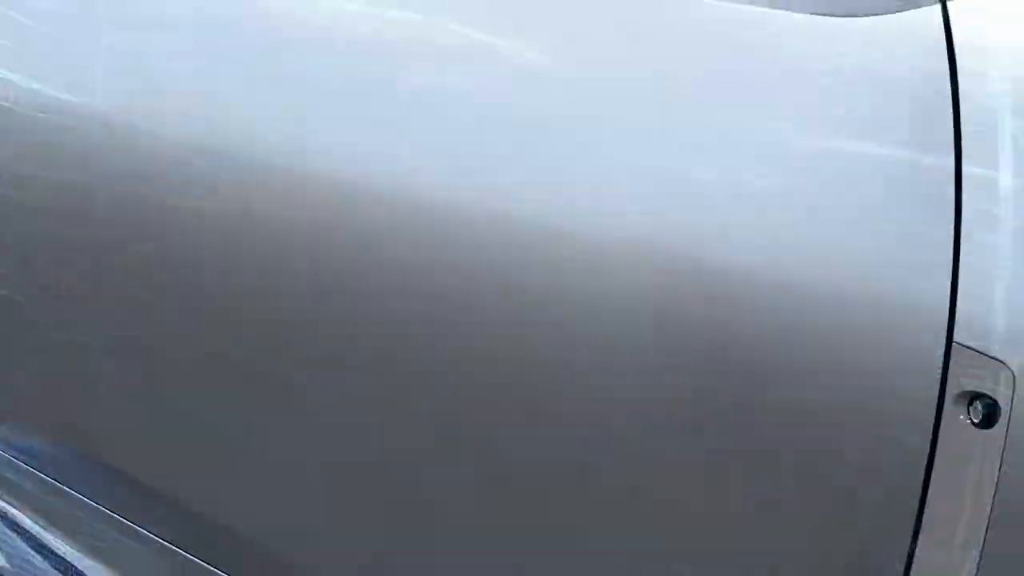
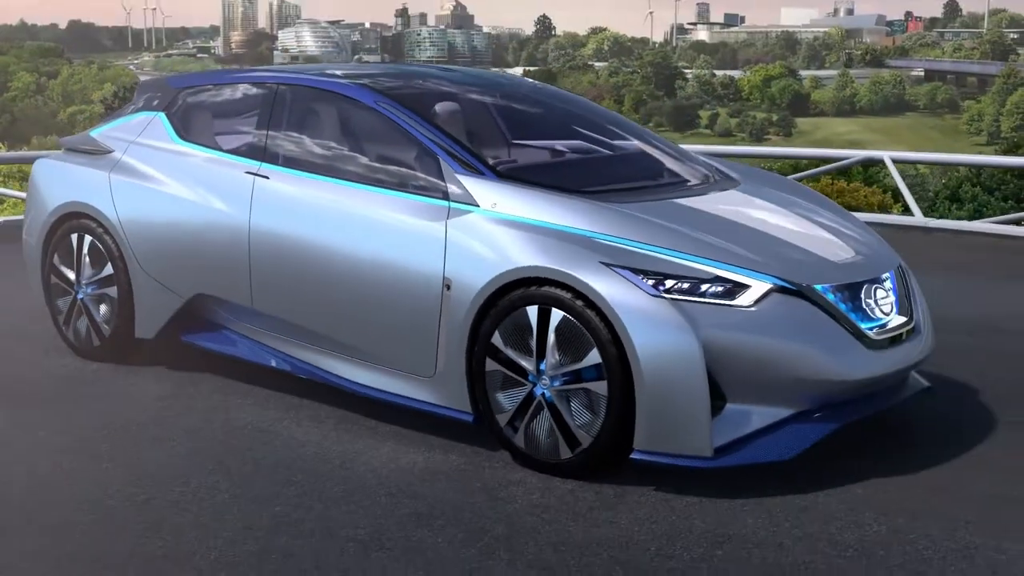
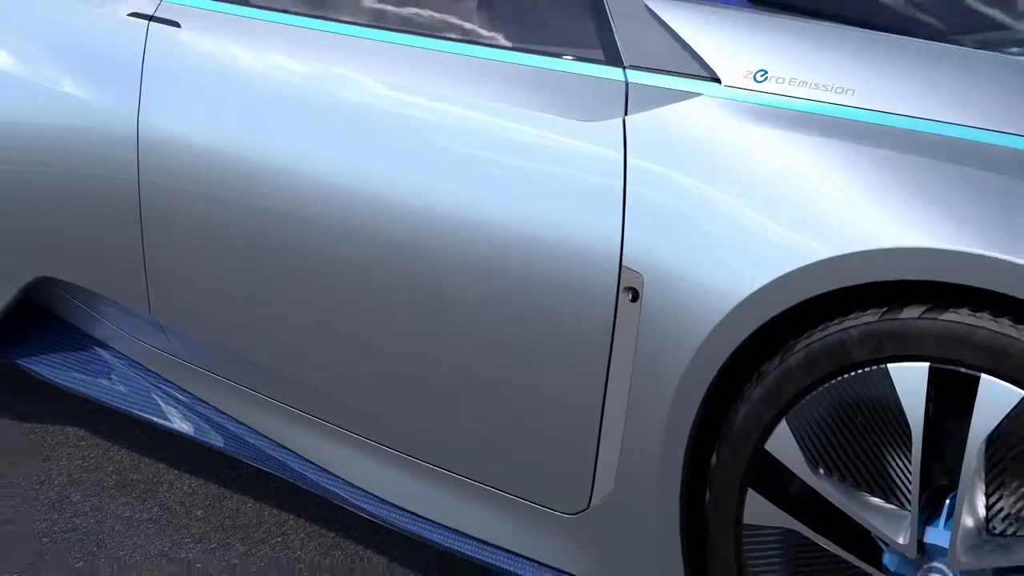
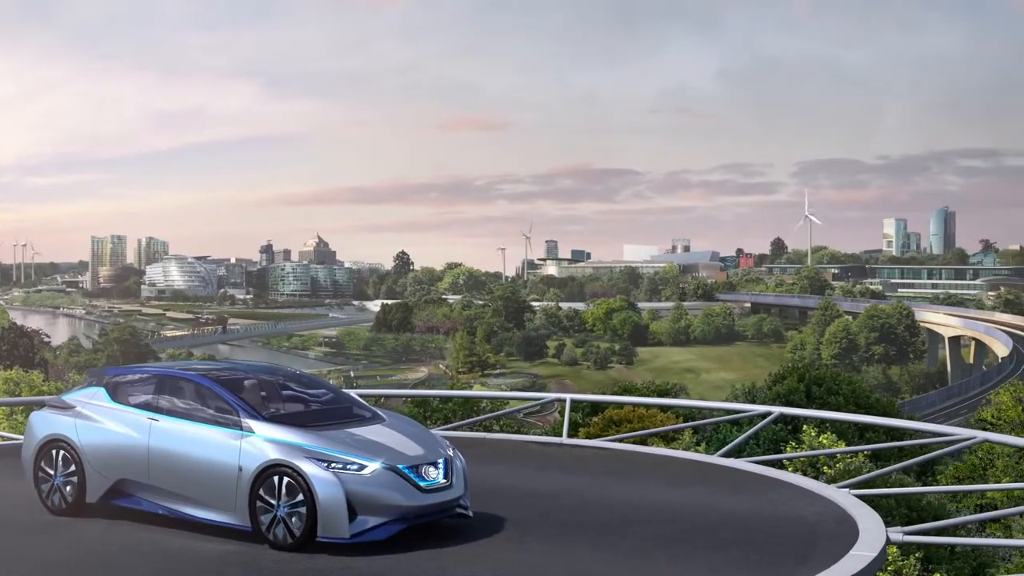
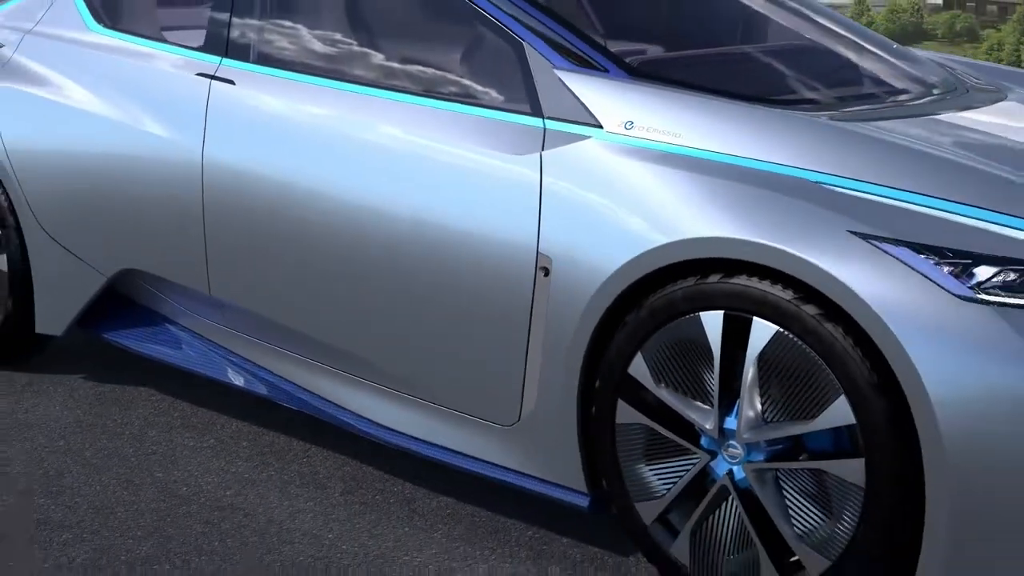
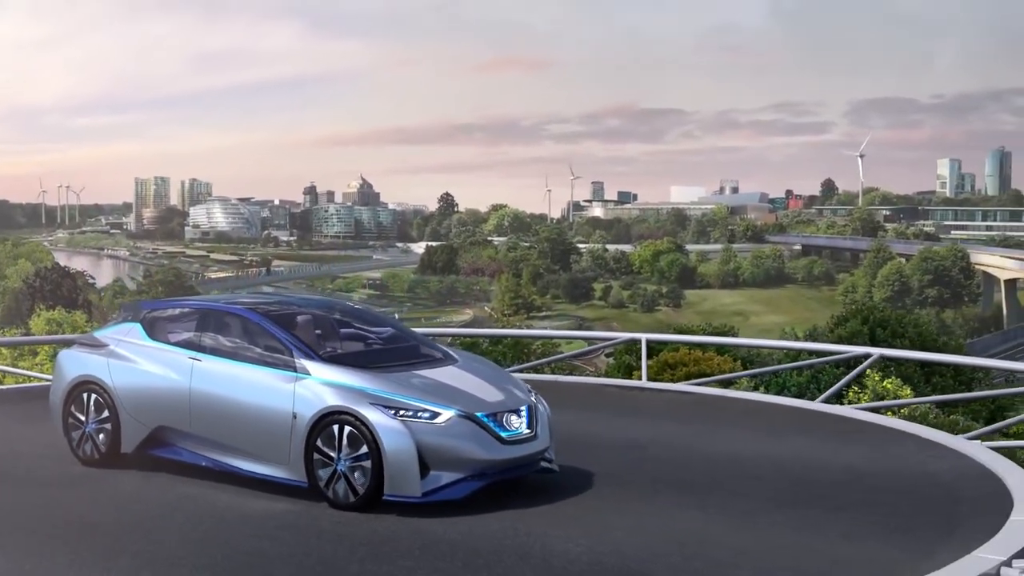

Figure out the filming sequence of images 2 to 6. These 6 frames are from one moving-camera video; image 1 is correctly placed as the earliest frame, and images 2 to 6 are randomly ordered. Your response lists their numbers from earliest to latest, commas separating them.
3, 5, 2, 6, 4
